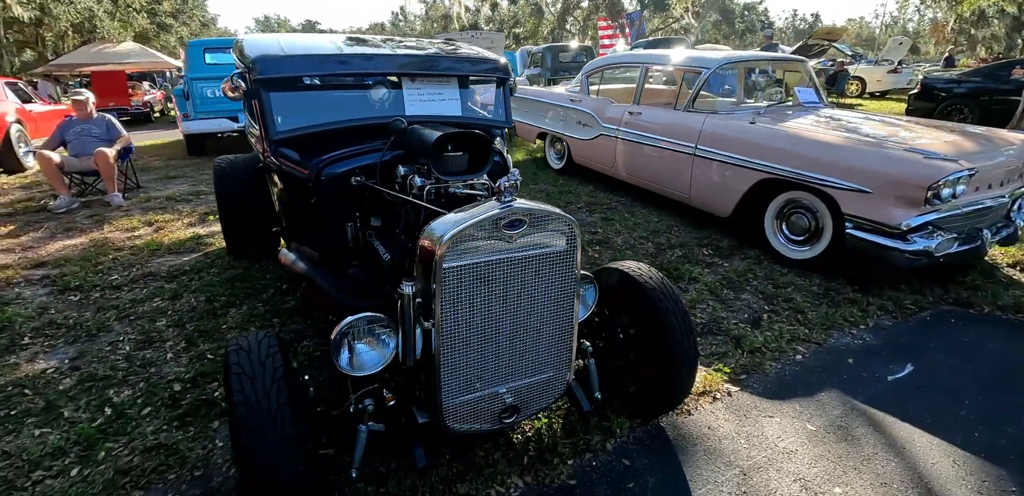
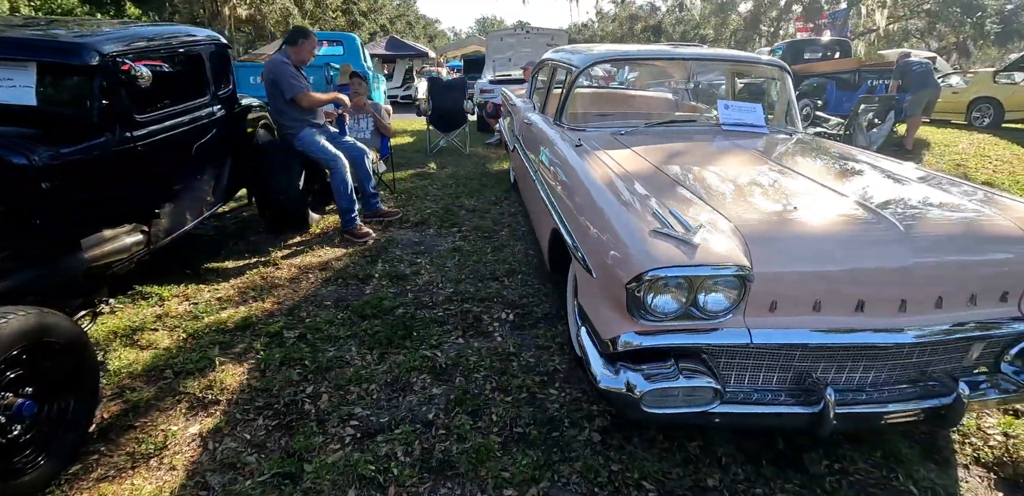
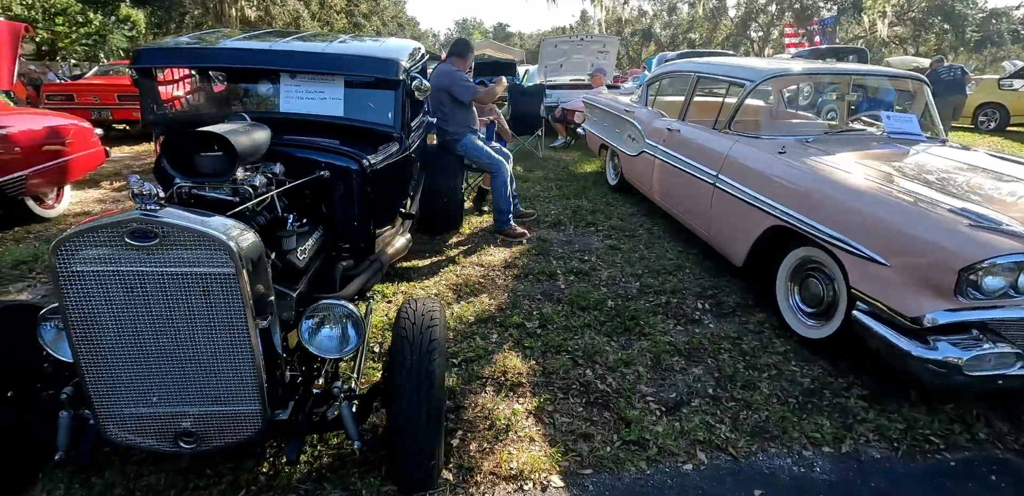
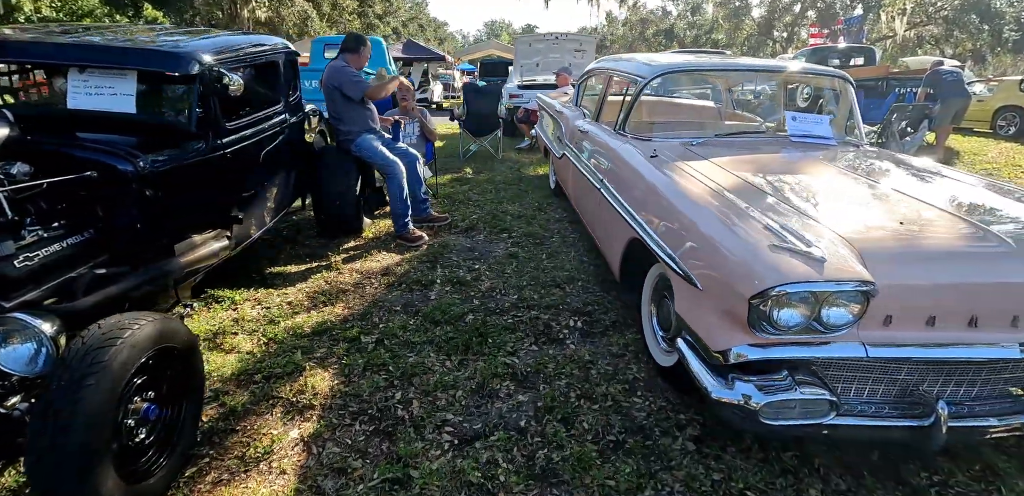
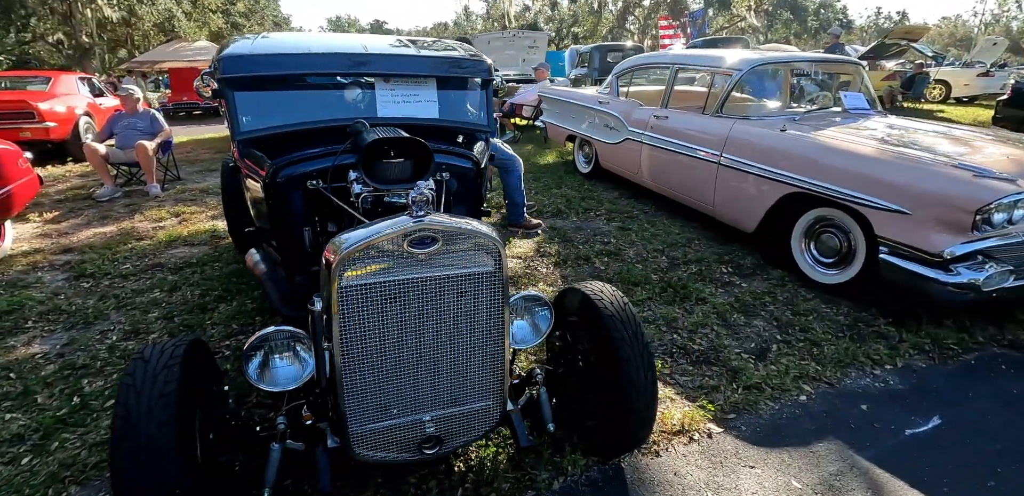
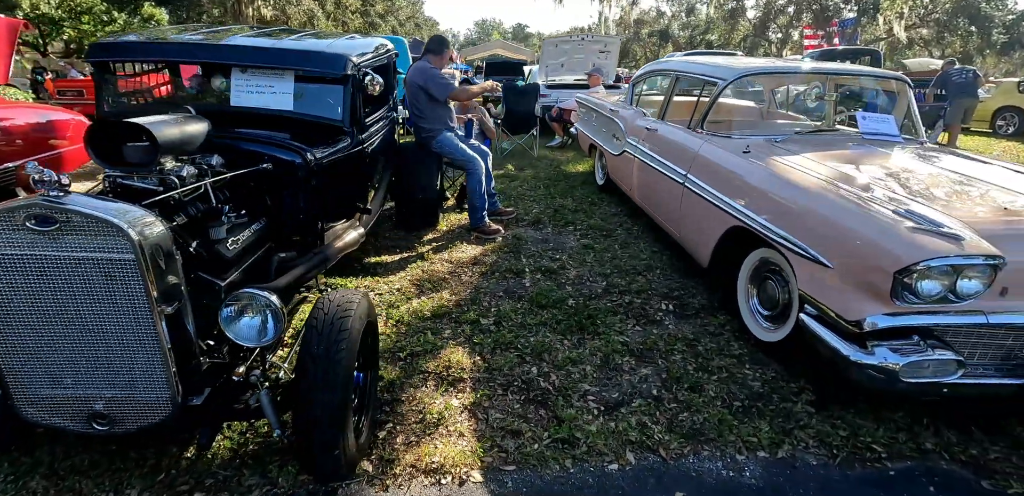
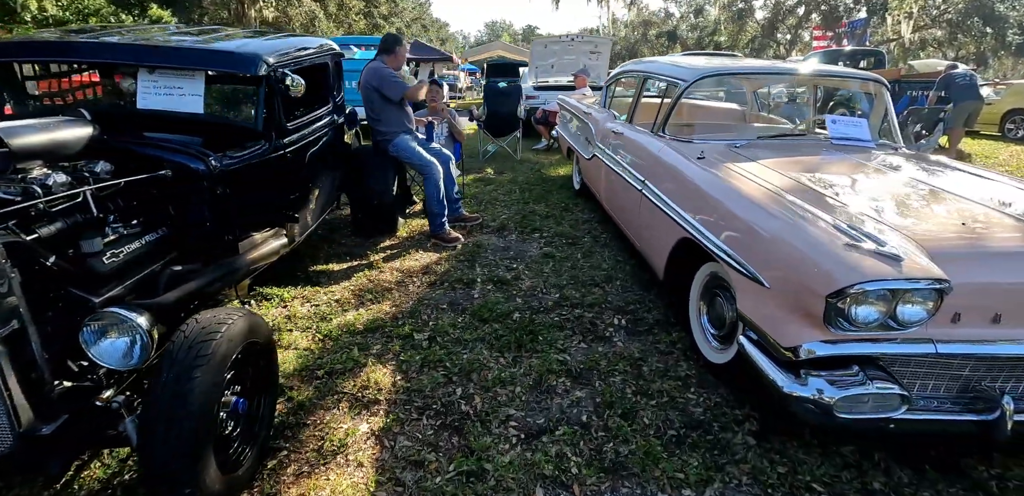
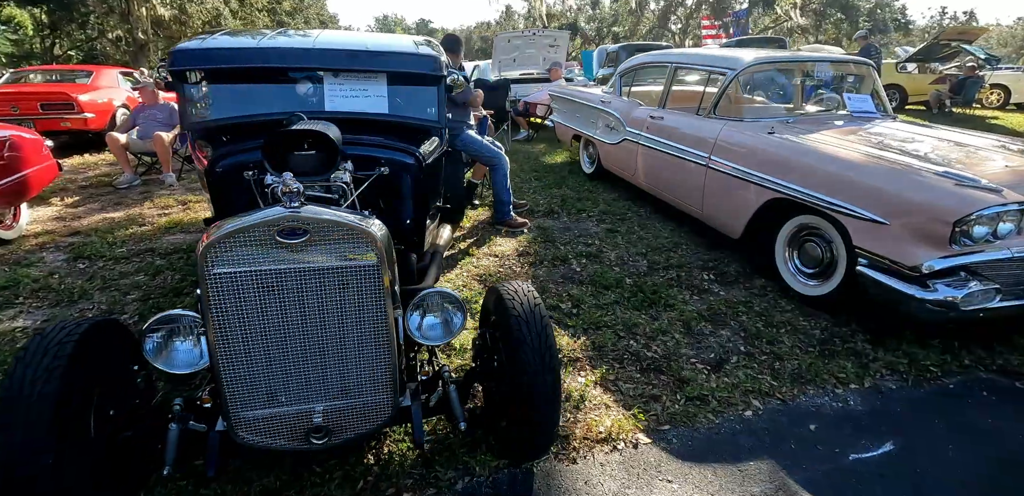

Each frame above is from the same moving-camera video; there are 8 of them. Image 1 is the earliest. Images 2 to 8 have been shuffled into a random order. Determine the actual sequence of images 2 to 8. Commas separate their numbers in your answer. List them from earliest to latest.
5, 8, 3, 6, 7, 4, 2
